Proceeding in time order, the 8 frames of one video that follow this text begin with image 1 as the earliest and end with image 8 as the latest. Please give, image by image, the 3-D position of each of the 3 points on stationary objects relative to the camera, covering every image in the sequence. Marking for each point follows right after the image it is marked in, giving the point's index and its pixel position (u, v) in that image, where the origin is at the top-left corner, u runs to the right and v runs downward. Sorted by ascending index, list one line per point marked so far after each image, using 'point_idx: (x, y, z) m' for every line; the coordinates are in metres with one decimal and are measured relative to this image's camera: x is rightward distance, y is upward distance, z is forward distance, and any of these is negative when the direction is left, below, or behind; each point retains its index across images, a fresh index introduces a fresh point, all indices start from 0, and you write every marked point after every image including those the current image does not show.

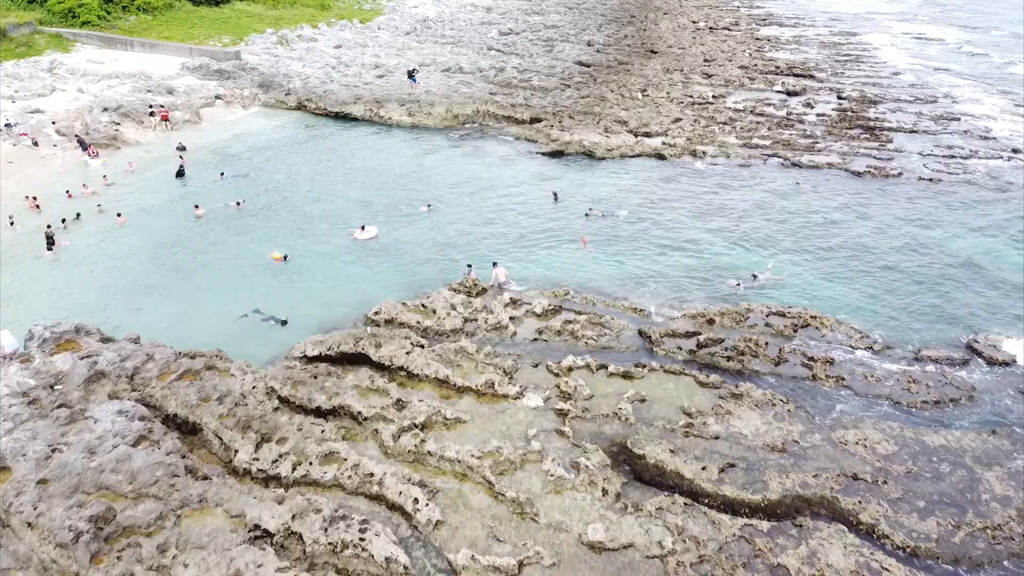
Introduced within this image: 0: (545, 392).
0: (+0.8, -2.6, +19.2) m
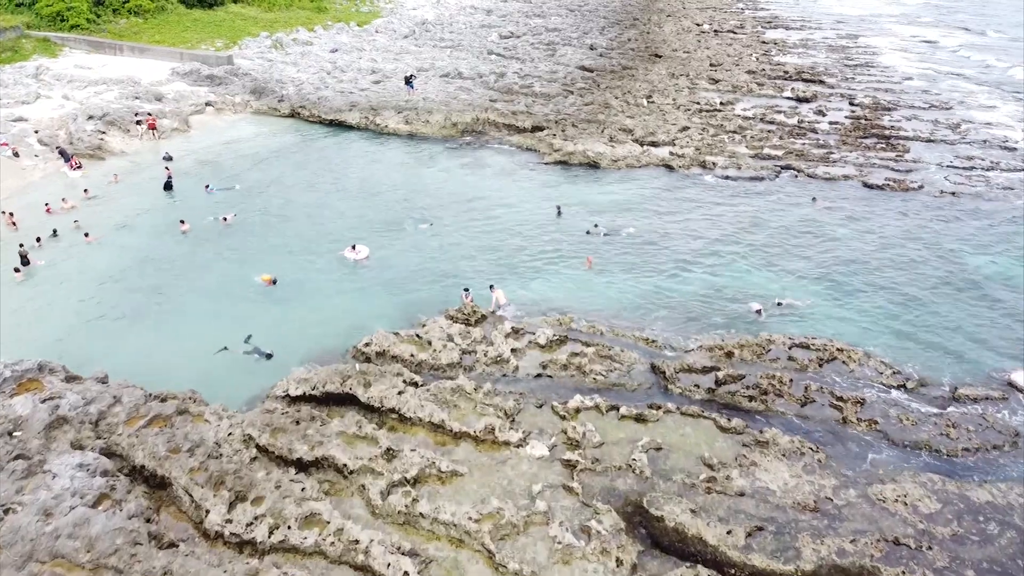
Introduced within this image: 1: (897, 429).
0: (+0.9, -3.5, +17.5) m
1: (+9.4, -3.5, +18.6) m
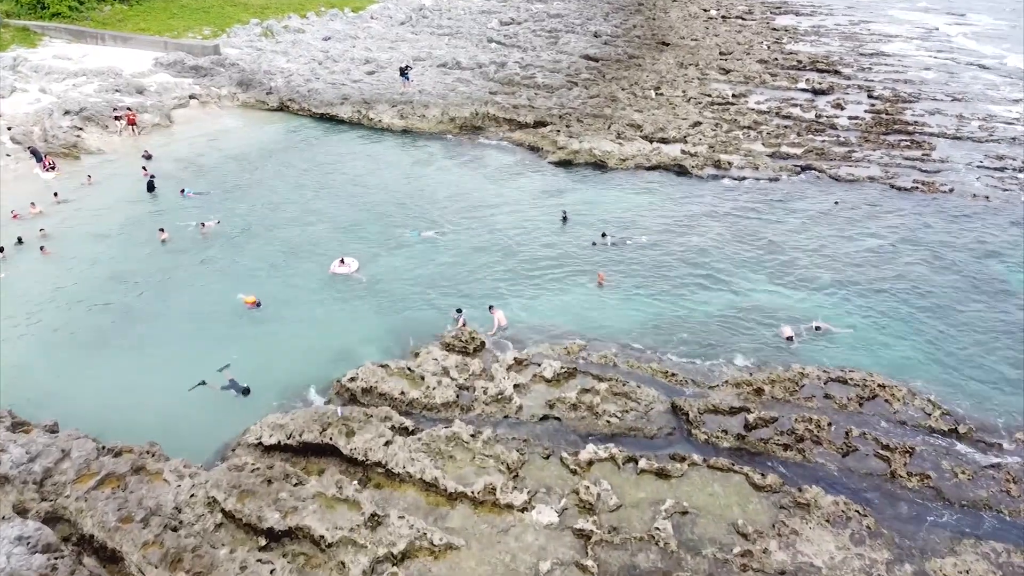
0: (+1.0, -4.3, +15.3) m
1: (+9.5, -4.2, +16.3) m
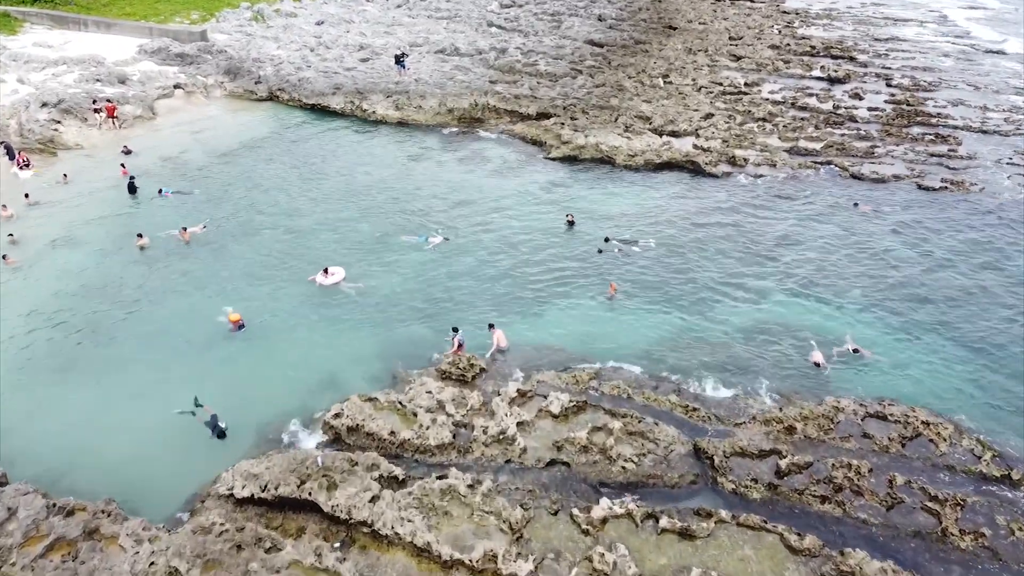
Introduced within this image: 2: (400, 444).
0: (+1.0, -5.0, +13.4) m
1: (+9.5, -4.9, +14.5) m
2: (-2.4, -3.4, +16.4) m
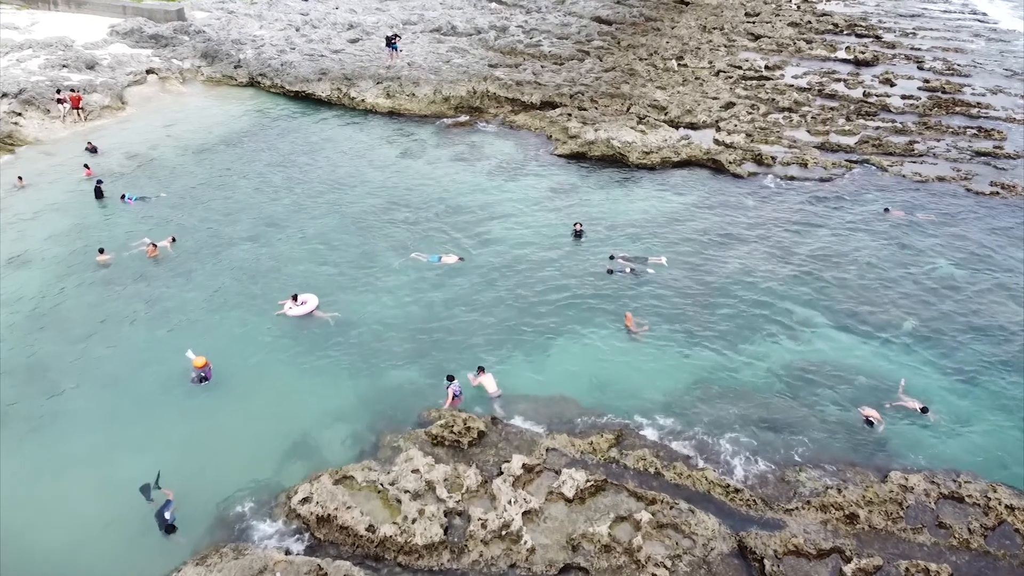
0: (+1.1, -6.2, +10.6) m
1: (+9.6, -6.1, +11.7) m
2: (-2.3, -4.5, +13.5) m
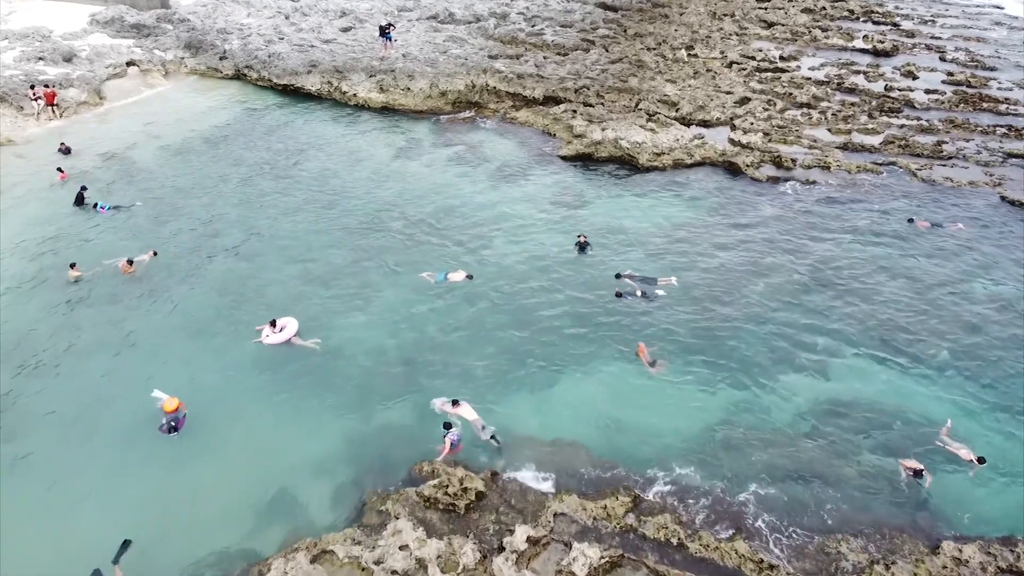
0: (+1.2, -7.1, +8.9) m
1: (+9.7, -7.0, +9.9) m
2: (-2.2, -5.4, +11.7) m
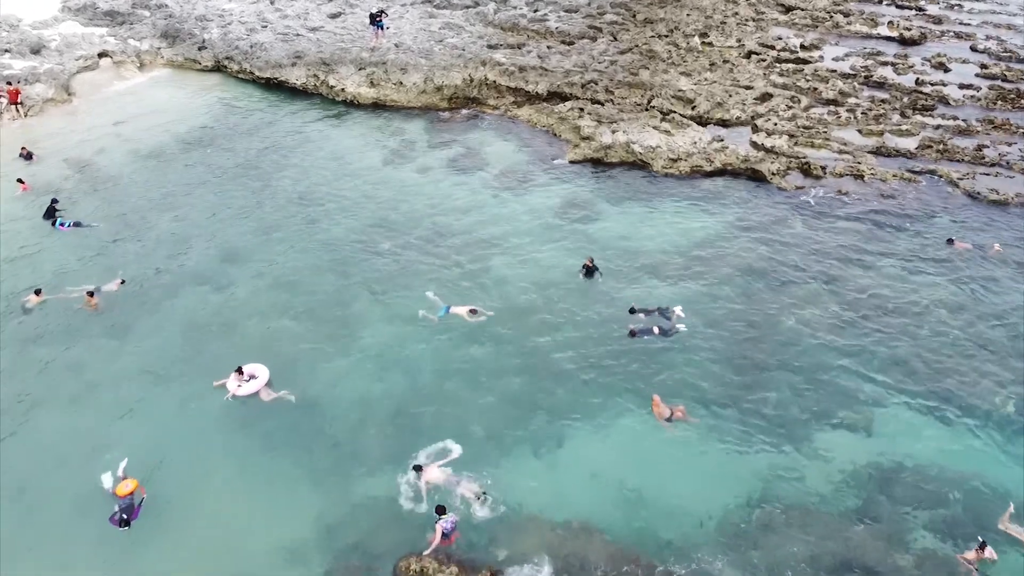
0: (+1.2, -8.5, +6.8) m
1: (+9.7, -8.3, +7.8) m
2: (-2.2, -6.6, +9.5) m
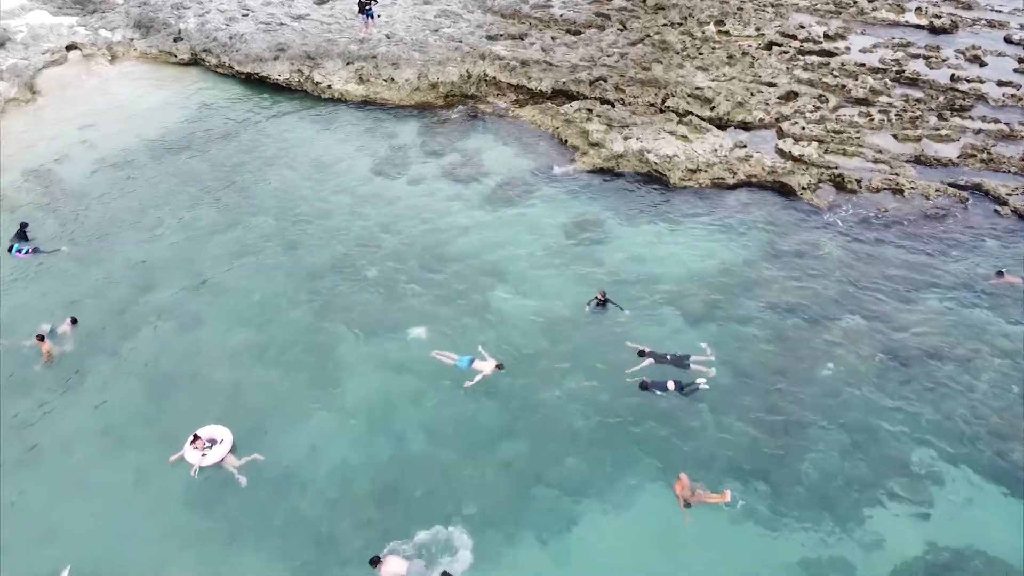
0: (+1.4, -10.0, +4.8) m
1: (+9.9, -9.7, +5.8) m
2: (-2.0, -8.0, +7.5) m
